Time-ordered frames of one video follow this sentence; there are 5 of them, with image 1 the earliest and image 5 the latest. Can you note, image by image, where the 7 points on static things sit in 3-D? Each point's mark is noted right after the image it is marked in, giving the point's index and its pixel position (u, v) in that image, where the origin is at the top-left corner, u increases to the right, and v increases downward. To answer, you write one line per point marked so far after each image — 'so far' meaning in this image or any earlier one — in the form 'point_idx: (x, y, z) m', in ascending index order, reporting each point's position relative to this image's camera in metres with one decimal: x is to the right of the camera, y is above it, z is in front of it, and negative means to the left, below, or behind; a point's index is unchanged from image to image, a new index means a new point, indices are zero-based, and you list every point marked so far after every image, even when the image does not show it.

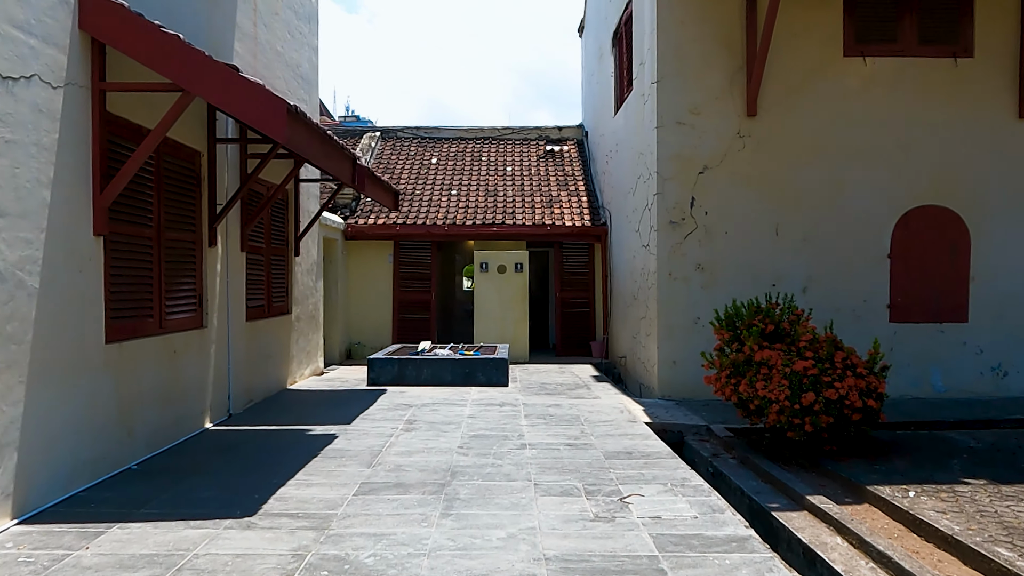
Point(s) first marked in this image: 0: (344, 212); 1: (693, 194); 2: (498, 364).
0: (-3.0, +1.4, +11.9) m
1: (+2.2, +1.1, +8.0) m
2: (-0.2, -1.0, +8.7) m
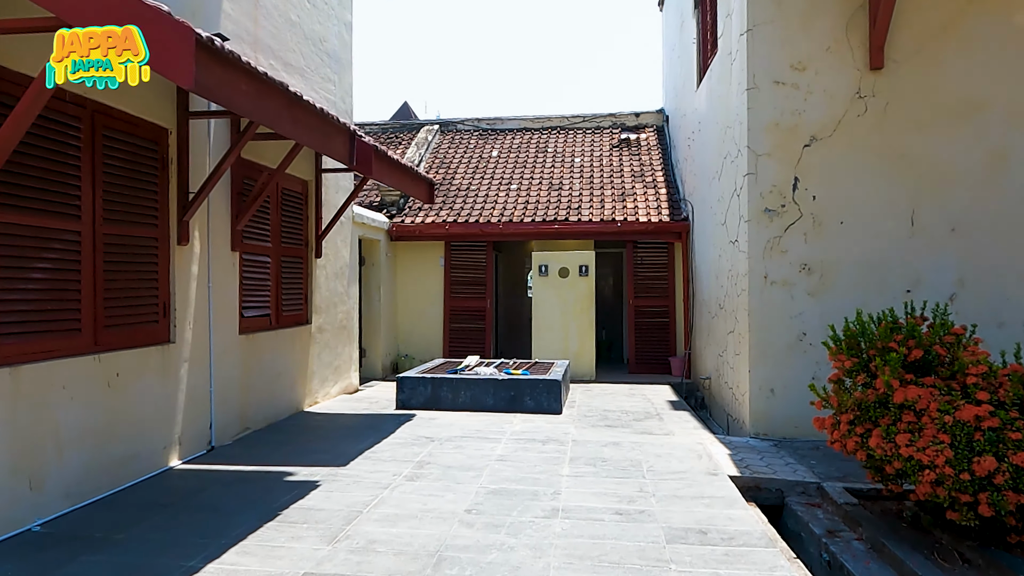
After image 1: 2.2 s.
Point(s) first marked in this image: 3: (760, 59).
0: (-2.0, +1.3, +10.8) m
1: (+2.6, +1.1, +6.2) m
2: (+0.4, -1.1, +7.2) m
3: (+2.3, +2.1, +6.2) m
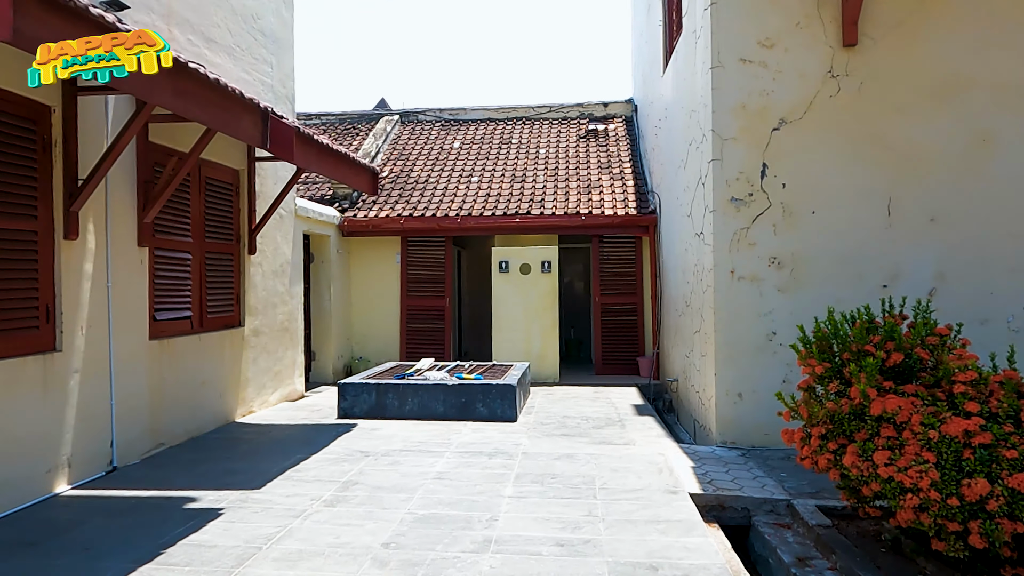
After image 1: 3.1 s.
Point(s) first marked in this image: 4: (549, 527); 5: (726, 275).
0: (-2.6, +1.3, +10.2) m
1: (+2.2, +1.1, +5.7) m
2: (-0.1, -1.1, +6.7) m
3: (+1.8, +2.2, +5.7) m
4: (+0.2, -1.4, +3.8) m
5: (+1.8, +0.1, +5.7) m
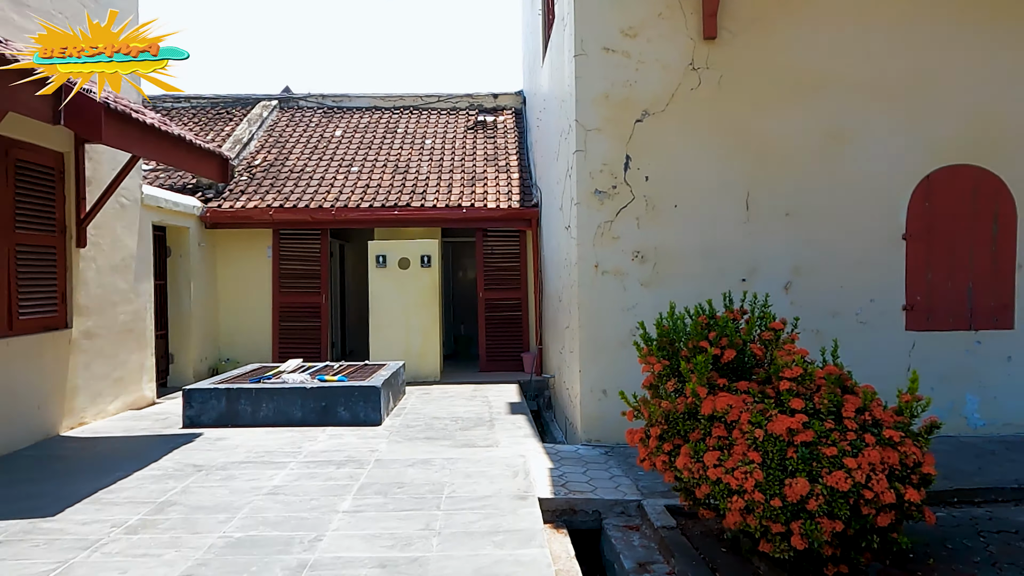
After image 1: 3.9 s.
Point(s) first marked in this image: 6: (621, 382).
0: (-4.3, +1.3, +9.4) m
1: (+1.0, +1.1, +5.6) m
2: (-1.4, -1.0, +6.3) m
3: (+0.6, +2.2, +5.5) m
4: (-0.7, -1.3, +3.5) m
5: (+0.7, +0.2, +5.6) m
6: (+0.9, -0.8, +5.6) m
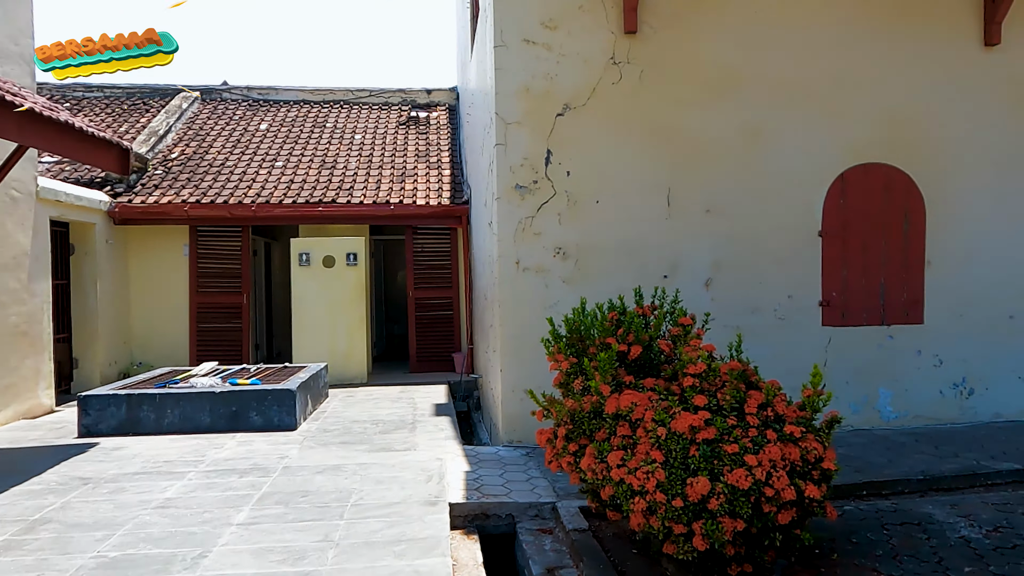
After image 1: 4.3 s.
0: (-5.3, +1.3, +8.9) m
1: (+0.3, +1.2, +5.5) m
2: (-2.1, -1.0, +6.0) m
3: (0.0, +2.2, +5.4) m
4: (-1.2, -1.3, +3.2) m
5: (0.0, +0.2, +5.4) m
6: (+0.3, -0.8, +5.5) m
